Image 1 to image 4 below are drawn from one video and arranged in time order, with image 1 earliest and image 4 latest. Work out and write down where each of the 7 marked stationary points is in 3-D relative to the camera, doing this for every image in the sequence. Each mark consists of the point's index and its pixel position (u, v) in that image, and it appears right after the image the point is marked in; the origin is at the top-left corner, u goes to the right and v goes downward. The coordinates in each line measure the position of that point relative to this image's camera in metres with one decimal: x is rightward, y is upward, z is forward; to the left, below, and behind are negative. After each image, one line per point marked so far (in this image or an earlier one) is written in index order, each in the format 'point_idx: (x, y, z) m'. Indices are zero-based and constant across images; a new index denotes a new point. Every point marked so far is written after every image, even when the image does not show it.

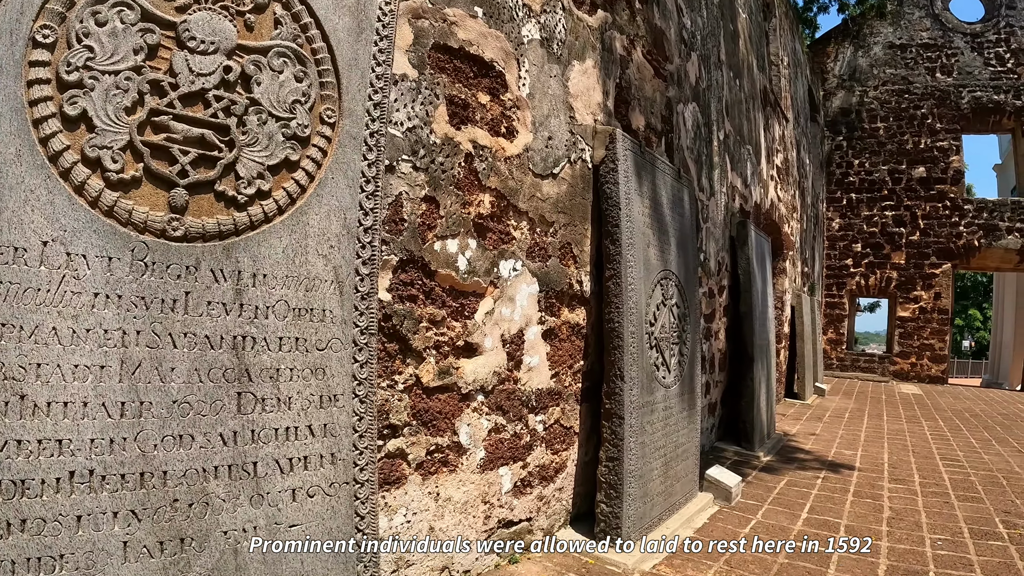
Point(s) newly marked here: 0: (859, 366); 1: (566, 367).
0: (+3.3, -0.7, +11.1) m
1: (+0.1, -0.2, +2.8) m
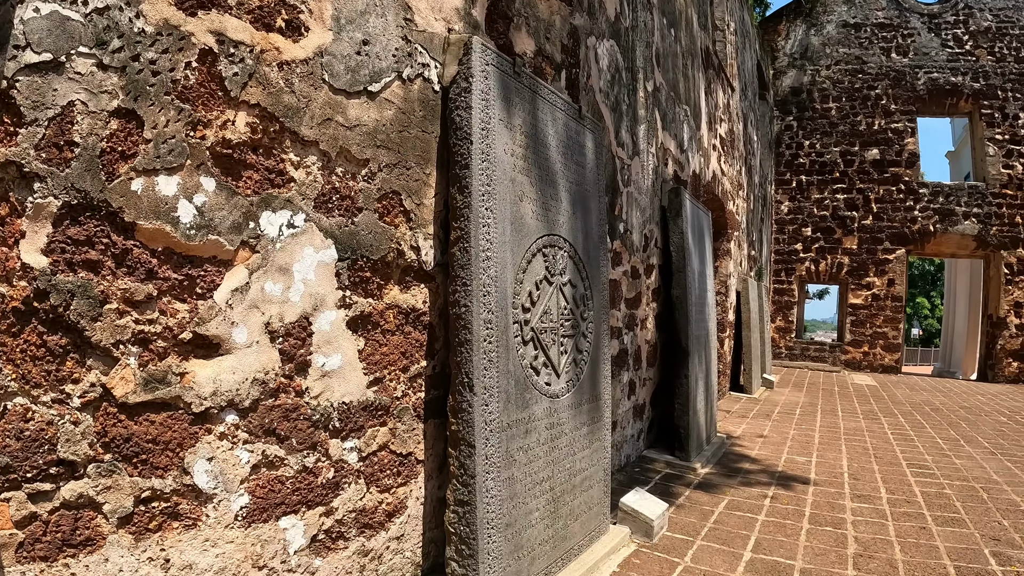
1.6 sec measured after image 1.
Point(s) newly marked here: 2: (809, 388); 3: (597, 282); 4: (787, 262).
0: (+2.7, -0.6, +10.4) m
1: (-0.2, -0.1, +1.9) m
2: (+2.0, -0.7, +7.9) m
3: (+0.2, 0.0, +2.3) m
4: (+2.6, +0.2, +10.8) m
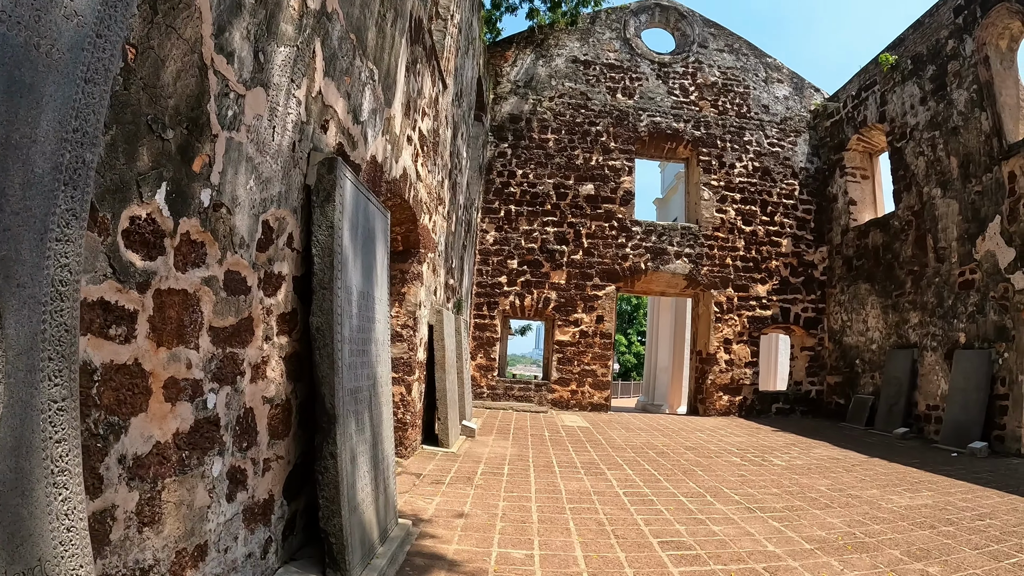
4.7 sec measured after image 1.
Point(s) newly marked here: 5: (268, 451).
0: (0.0, -0.9, +9.4) m
1: (-0.6, -0.1, +0.5) m
2: (+0.1, -0.9, +6.8) m
3: (-0.4, 0.0, +0.9) m
4: (-0.1, -0.1, +9.8) m
5: (-0.4, -0.3, +1.8) m
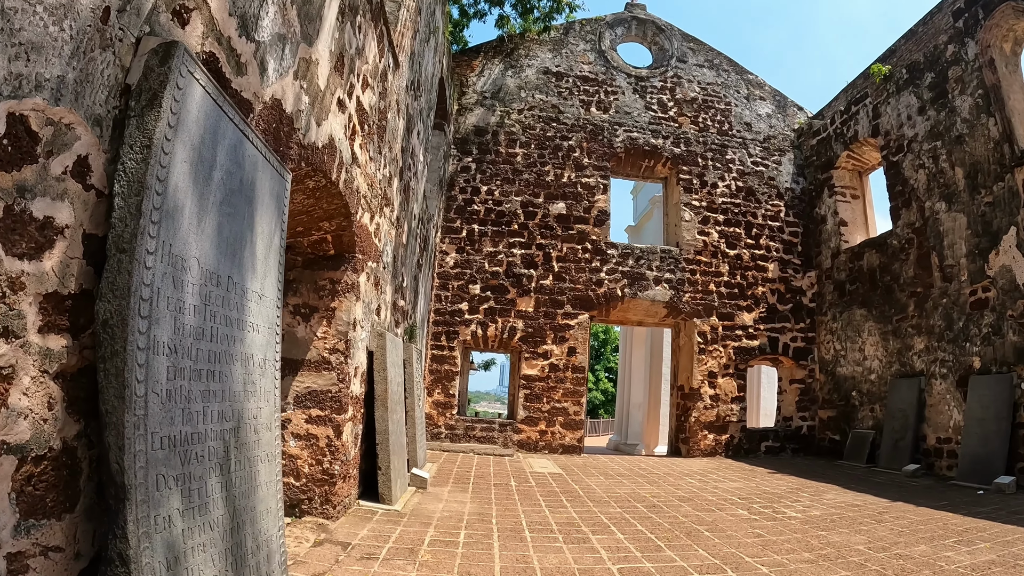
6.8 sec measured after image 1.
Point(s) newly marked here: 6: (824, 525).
0: (-0.2, -1.1, +8.6) m
1: (-0.6, 0.0, -0.4) m
2: (-0.1, -1.0, +6.0) m
3: (-0.4, +0.1, +0.1) m
4: (-0.4, -0.3, +9.0) m
5: (-0.4, -0.2, +1.0) m
6: (+1.1, -0.8, +3.8) m
